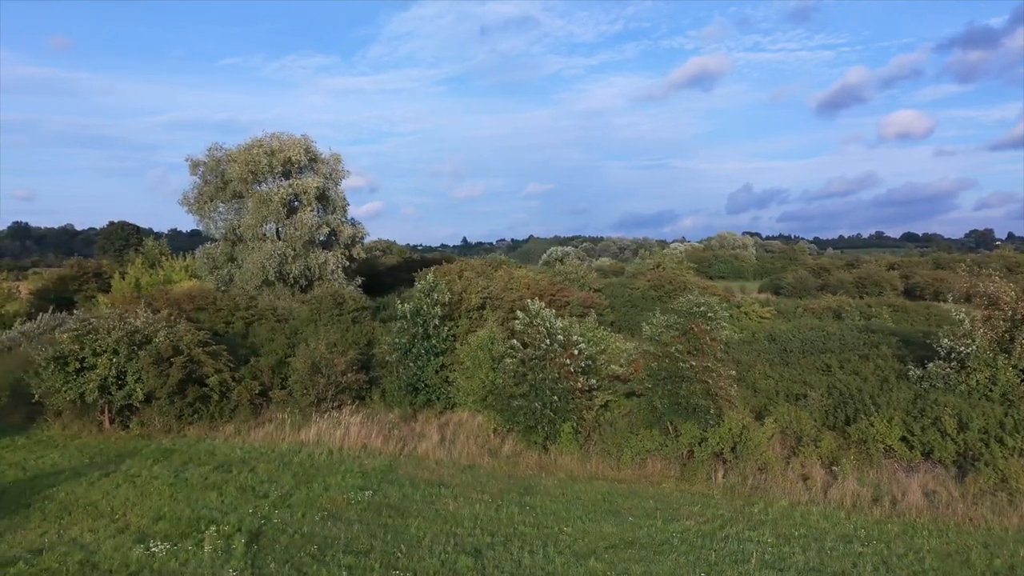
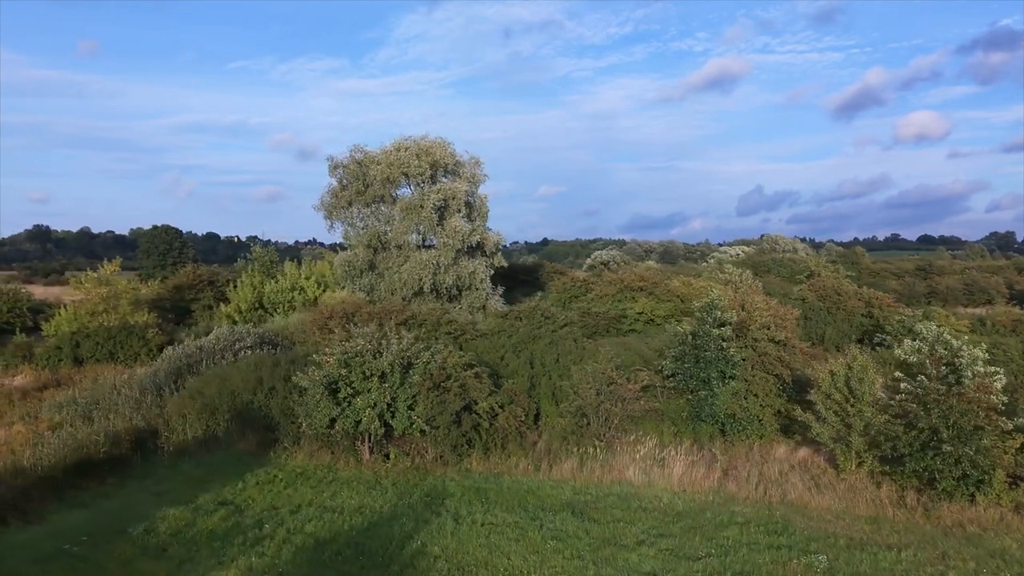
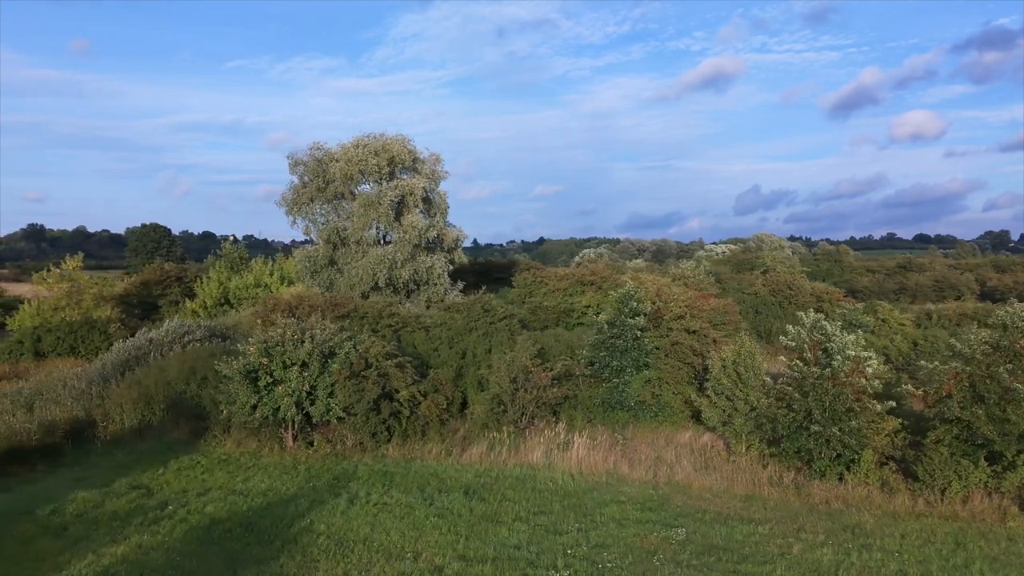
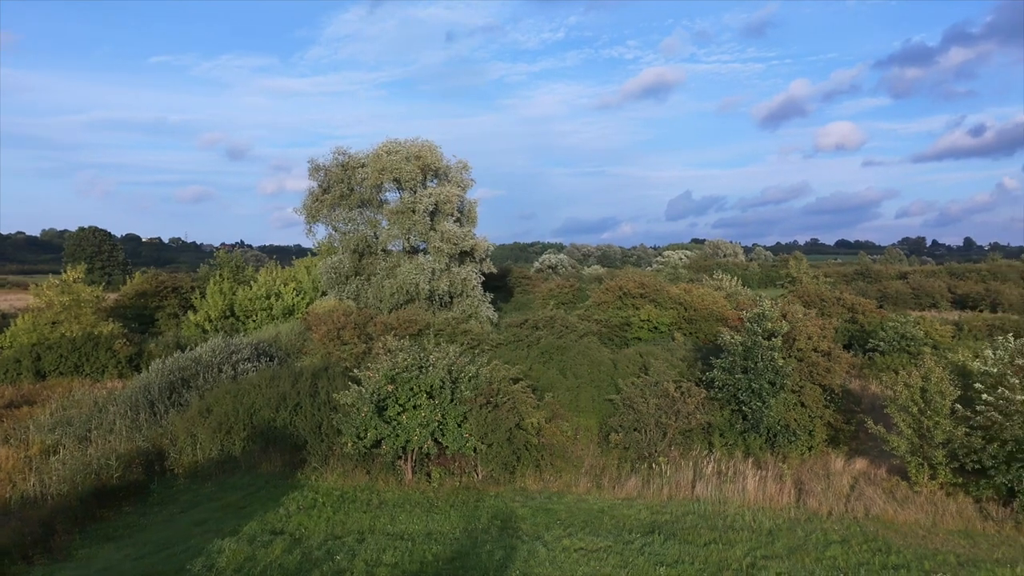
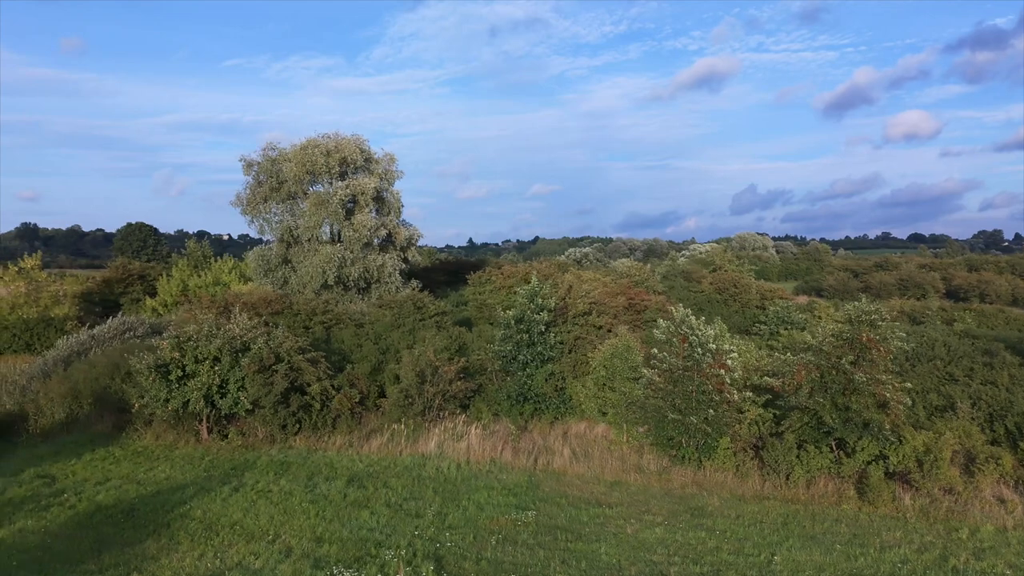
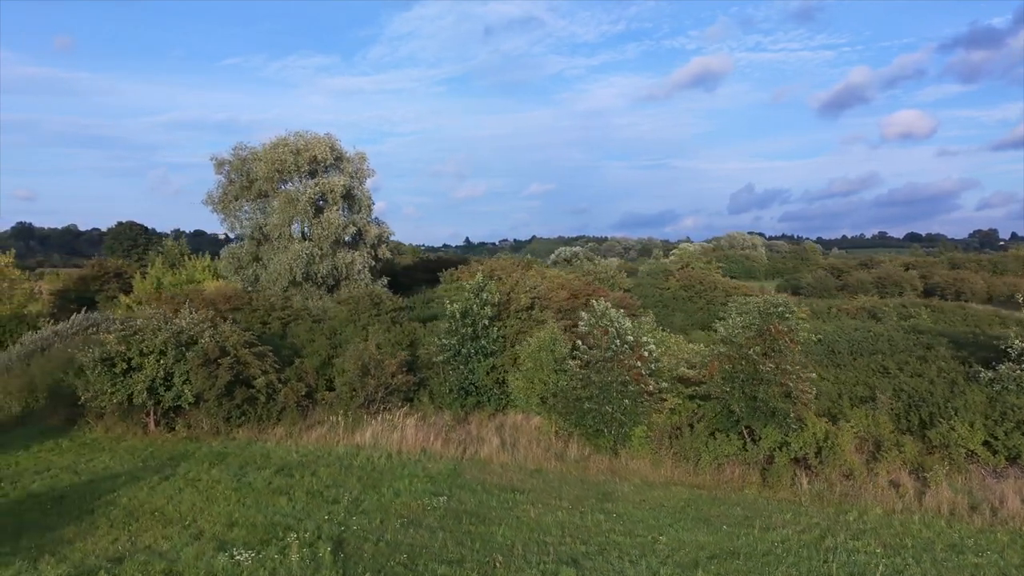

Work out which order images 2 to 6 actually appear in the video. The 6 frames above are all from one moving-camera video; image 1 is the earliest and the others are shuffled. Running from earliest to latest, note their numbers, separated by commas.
6, 5, 3, 2, 4
